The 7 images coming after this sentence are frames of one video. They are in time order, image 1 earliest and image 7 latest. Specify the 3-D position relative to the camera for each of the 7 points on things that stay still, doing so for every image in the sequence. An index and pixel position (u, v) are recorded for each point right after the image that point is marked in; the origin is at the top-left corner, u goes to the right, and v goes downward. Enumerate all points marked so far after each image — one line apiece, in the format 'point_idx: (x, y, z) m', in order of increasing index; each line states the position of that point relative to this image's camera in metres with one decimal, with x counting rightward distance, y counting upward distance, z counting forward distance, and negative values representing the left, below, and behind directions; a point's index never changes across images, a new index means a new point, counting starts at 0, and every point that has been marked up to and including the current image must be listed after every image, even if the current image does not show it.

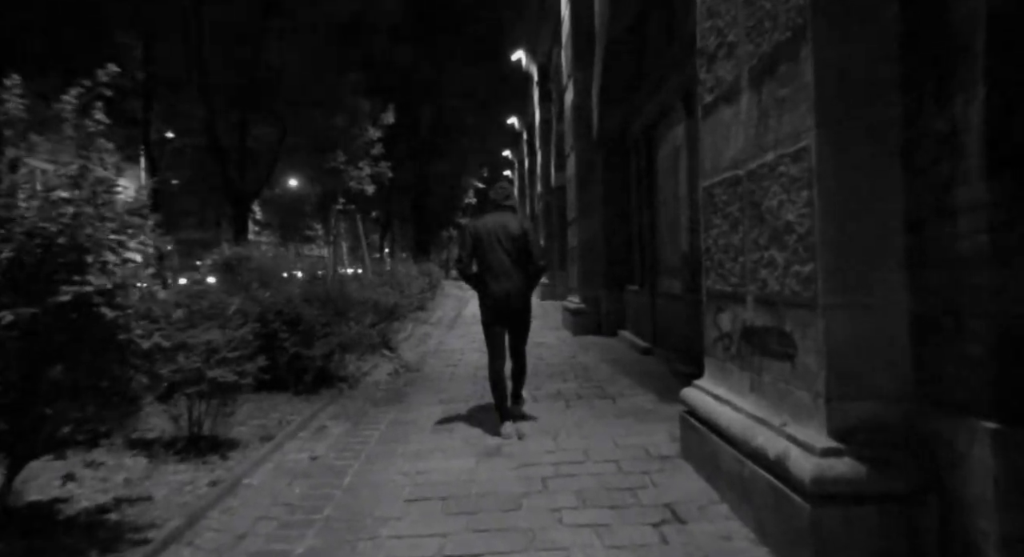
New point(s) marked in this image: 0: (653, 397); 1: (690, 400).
0: (+1.3, -1.1, +6.7) m
1: (+1.1, -0.8, +4.7) m
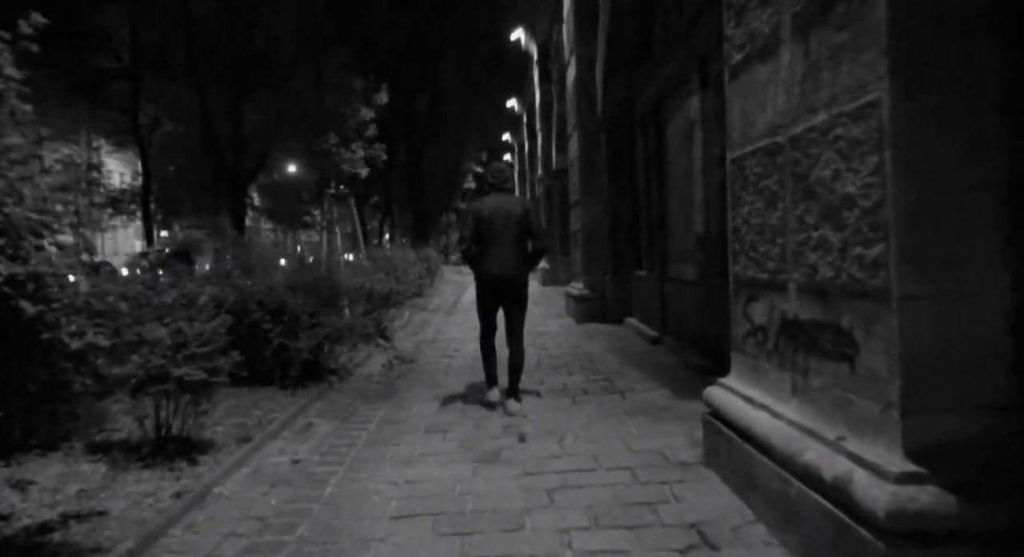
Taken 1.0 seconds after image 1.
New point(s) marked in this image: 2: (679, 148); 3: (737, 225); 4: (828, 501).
0: (+1.3, -0.9, +6.2) m
1: (+1.1, -0.7, +4.2) m
2: (+1.8, +1.4, +7.9) m
3: (+1.2, +0.3, +4.0) m
4: (+1.1, -0.8, +2.7) m
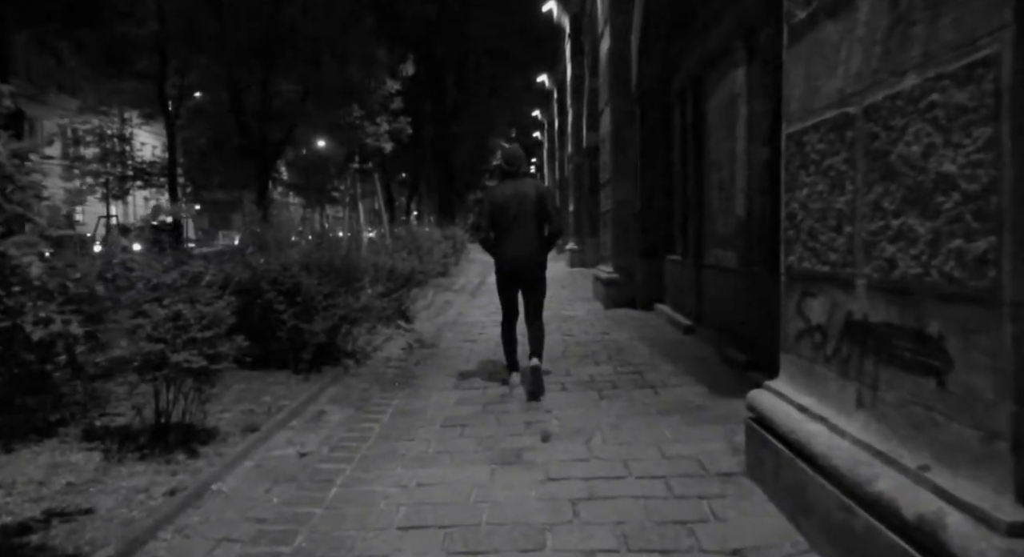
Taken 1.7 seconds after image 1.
0: (+1.5, -0.8, +5.8) m
1: (+1.2, -0.6, +3.7) m
2: (+2.1, +1.5, +7.4) m
3: (+1.3, +0.3, +3.5) m
4: (+1.2, -0.8, +2.2) m
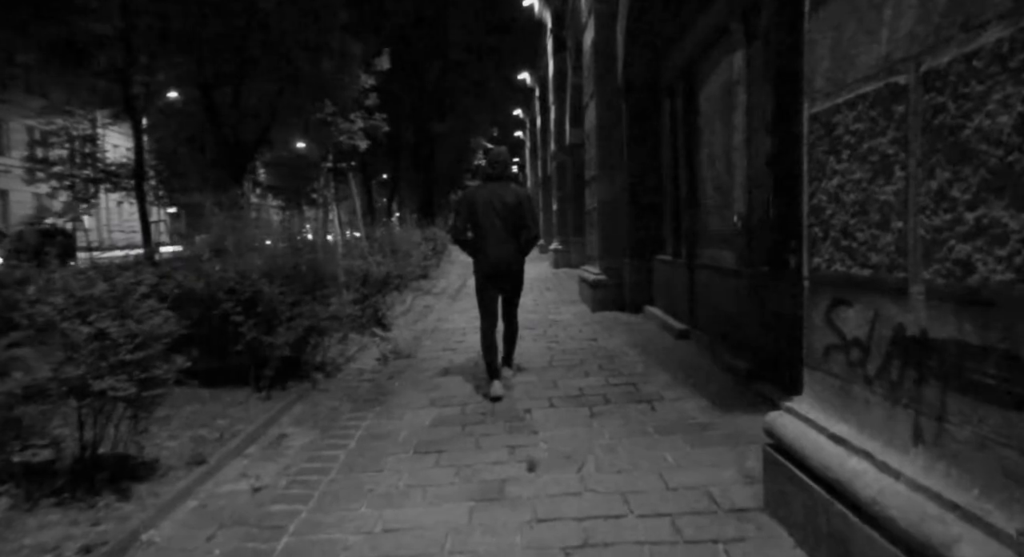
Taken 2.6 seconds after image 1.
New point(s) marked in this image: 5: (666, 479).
0: (+1.4, -0.9, +5.2) m
1: (+1.1, -0.7, +3.2) m
2: (+1.9, +1.5, +6.9) m
3: (+1.2, +0.3, +3.0) m
4: (+1.1, -0.8, +1.7) m
5: (+0.8, -1.0, +3.8) m
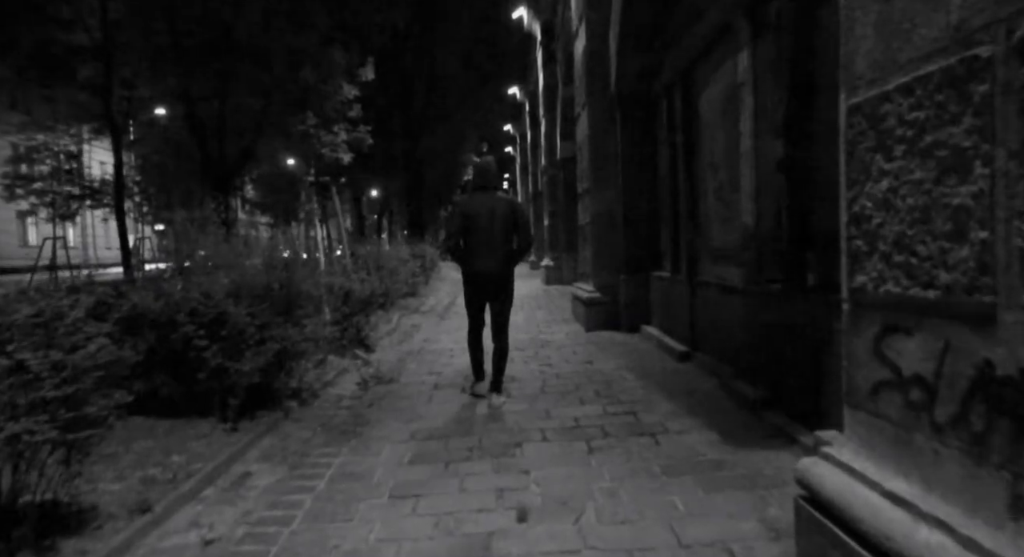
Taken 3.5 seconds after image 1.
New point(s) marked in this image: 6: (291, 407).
0: (+1.3, -1.0, +4.7) m
1: (+1.1, -0.7, +2.7) m
2: (+1.8, +1.3, +6.4) m
3: (+1.2, +0.2, +2.5) m
4: (+1.1, -0.9, +1.2) m
5: (+0.7, -1.1, +3.3) m
6: (-1.9, -1.1, +6.5) m
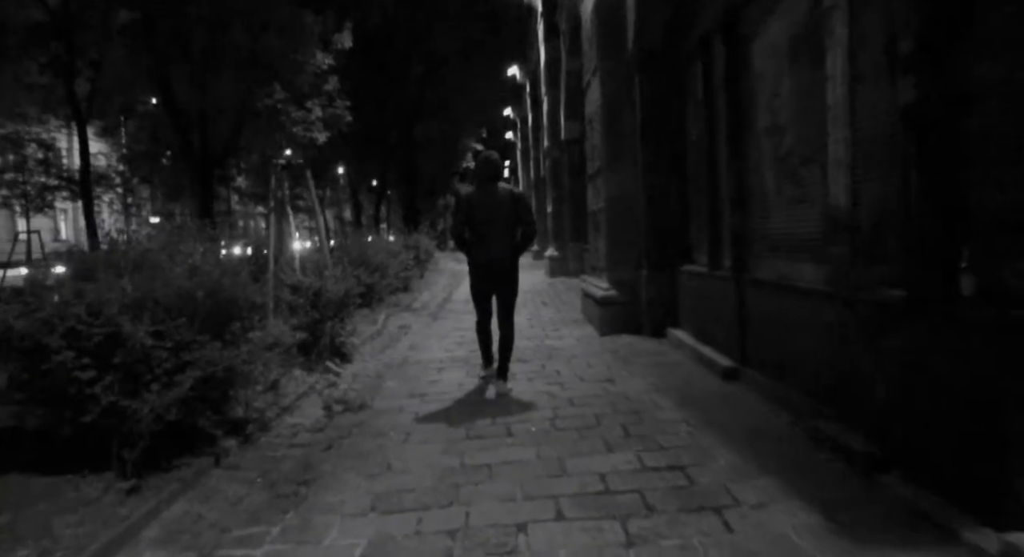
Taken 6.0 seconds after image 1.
0: (+1.3, -1.0, +3.2) m
1: (+1.1, -0.8, +1.1) m
2: (+1.7, +1.3, +4.8) m
3: (+1.2, +0.2, +0.9) m
4: (+1.1, -0.9, -0.4) m
5: (+0.7, -1.2, +1.8) m
6: (-1.9, -1.1, +4.9) m
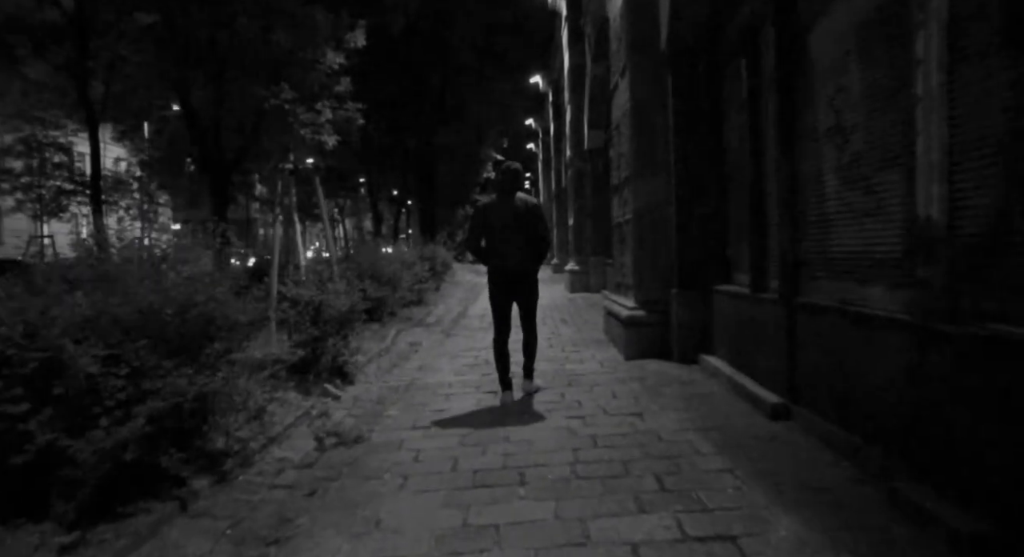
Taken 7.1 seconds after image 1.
0: (+1.3, -1.1, +2.4) m
1: (+1.1, -0.9, +0.4) m
2: (+1.9, +1.2, +4.1) m
3: (+1.1, +0.1, +0.2) m
4: (+1.0, -1.0, -1.1) m
5: (+0.7, -1.2, +1.0) m
6: (-1.8, -1.2, +4.2) m
